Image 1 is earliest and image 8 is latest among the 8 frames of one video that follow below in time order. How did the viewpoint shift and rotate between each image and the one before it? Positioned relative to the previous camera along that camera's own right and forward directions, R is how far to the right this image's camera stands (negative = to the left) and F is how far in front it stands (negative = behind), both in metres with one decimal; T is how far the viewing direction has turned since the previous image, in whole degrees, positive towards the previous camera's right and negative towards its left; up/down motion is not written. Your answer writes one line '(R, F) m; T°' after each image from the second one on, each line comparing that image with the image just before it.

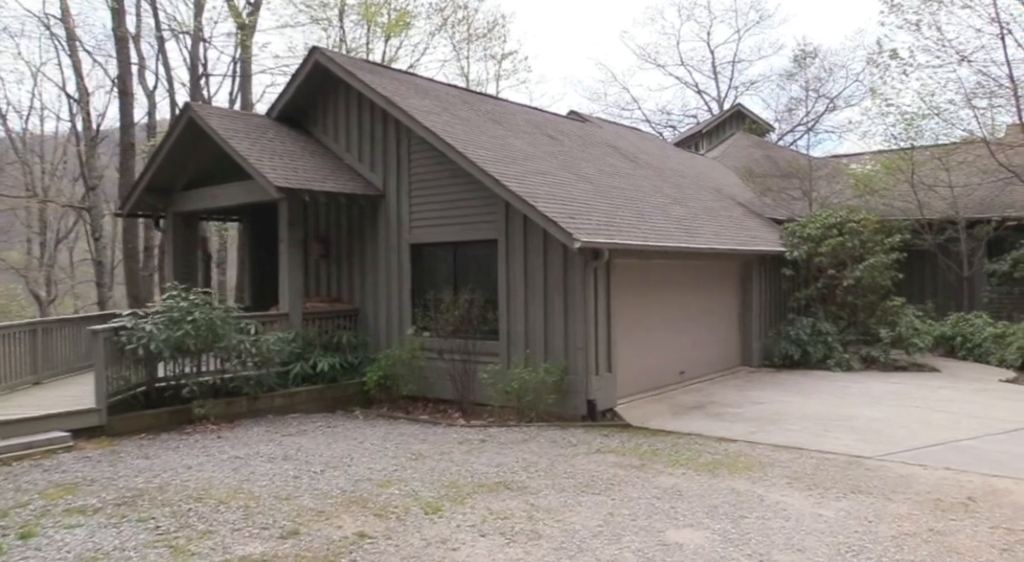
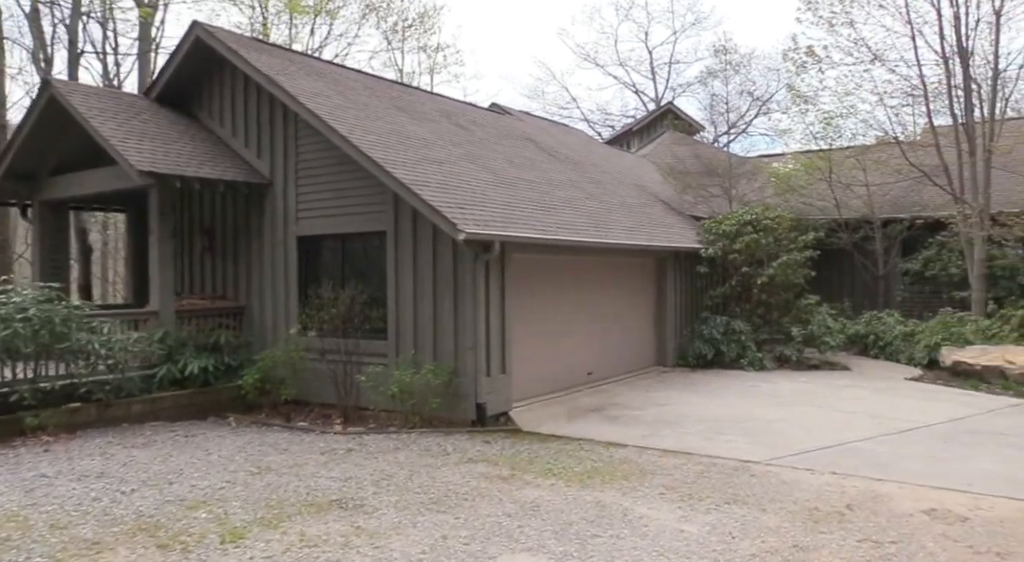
(+0.6, +0.4) m; +4°
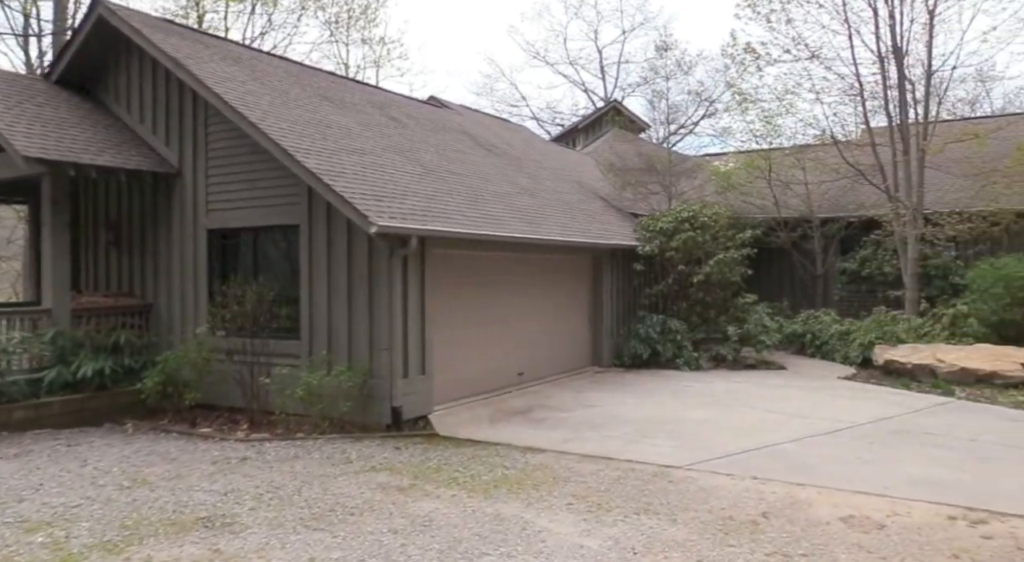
(+0.3, +0.3) m; +3°
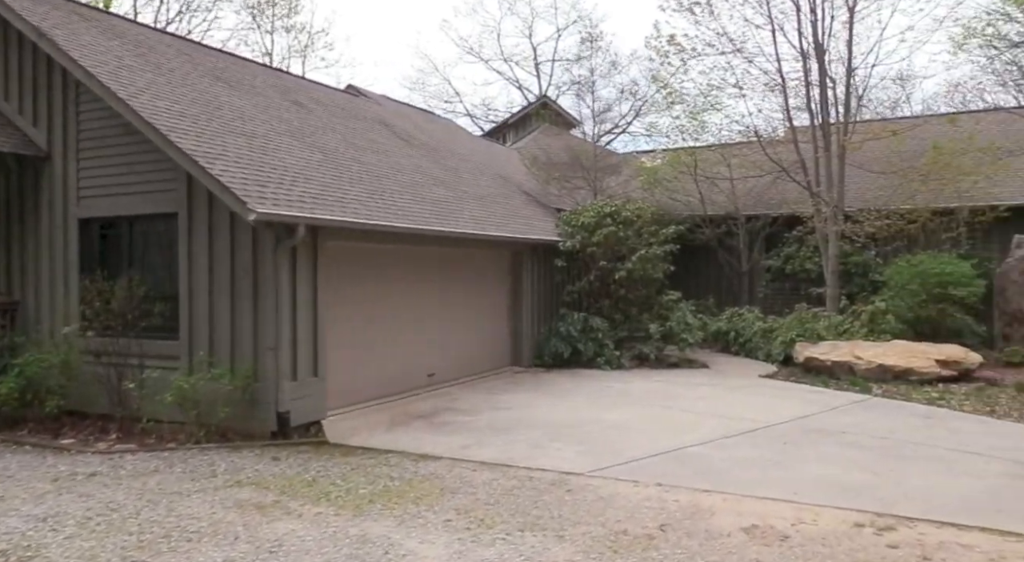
(+0.4, +0.5) m; +4°
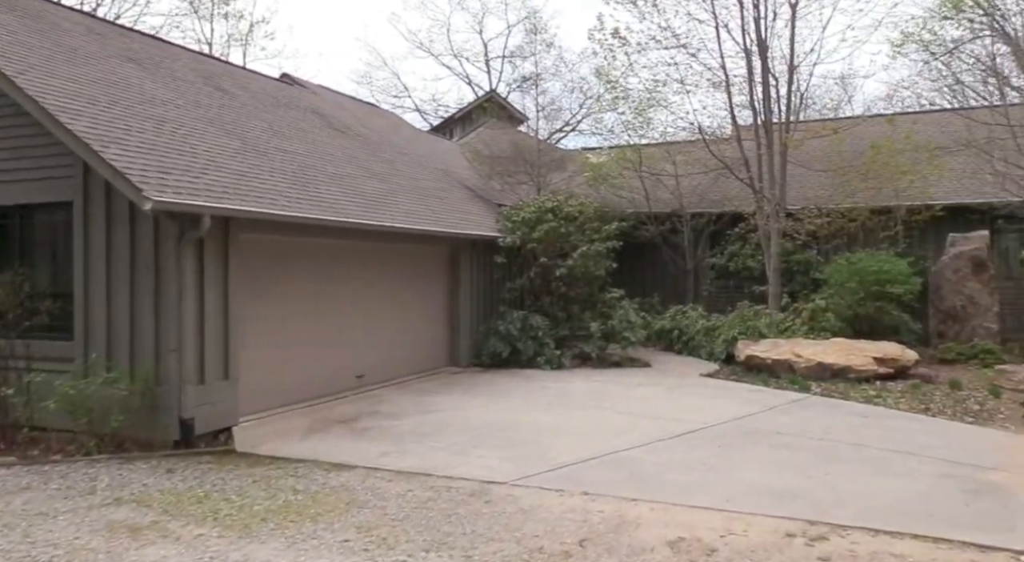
(+0.2, +0.4) m; +3°
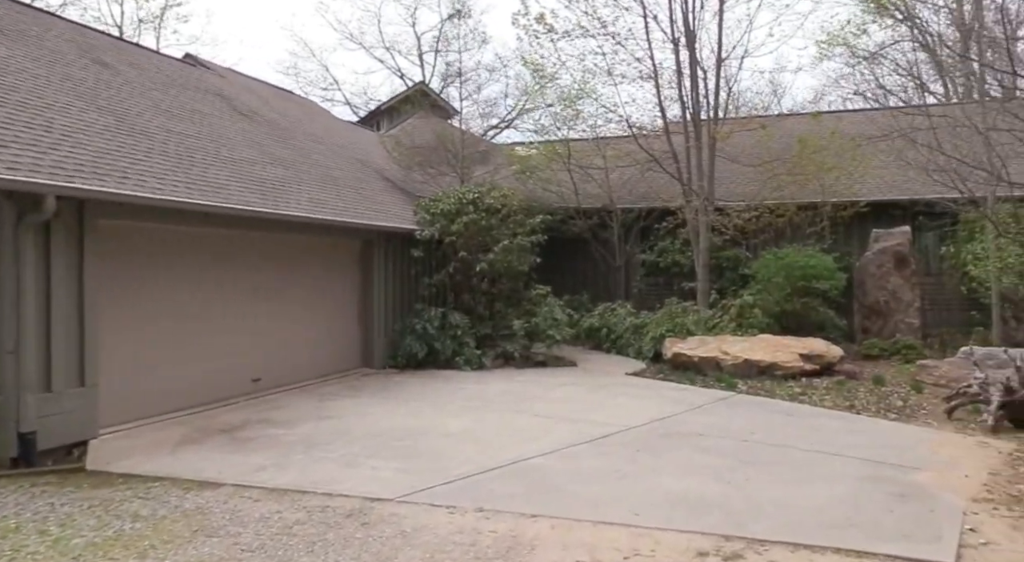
(+0.3, +0.6) m; +4°
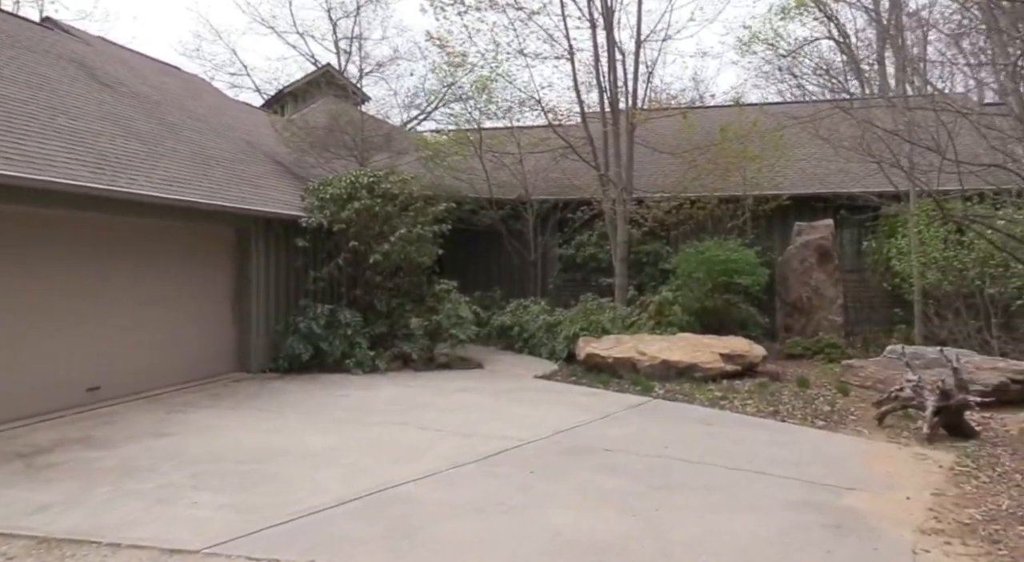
(+0.4, +1.2) m; +5°
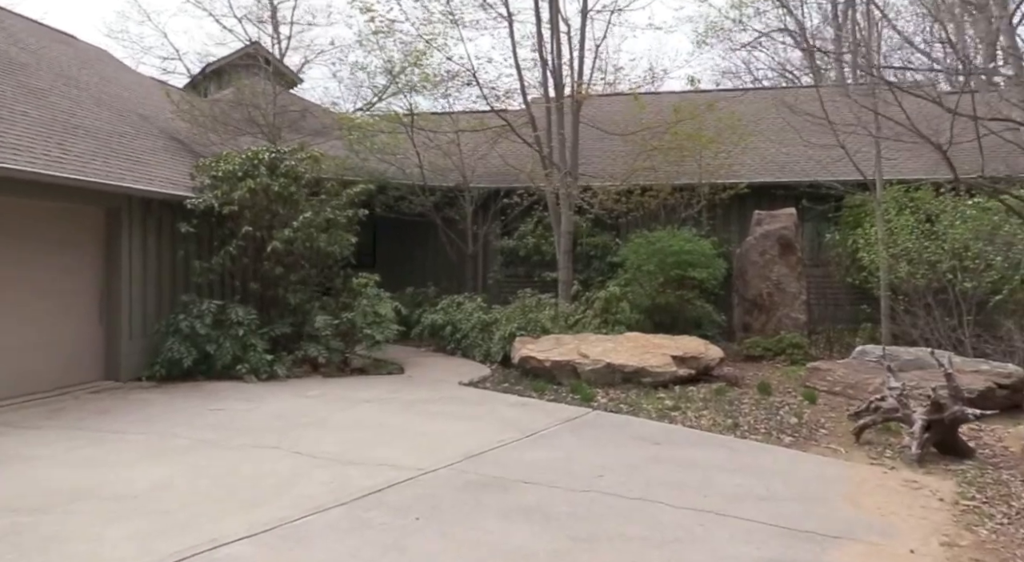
(+0.4, +1.4) m; +3°
